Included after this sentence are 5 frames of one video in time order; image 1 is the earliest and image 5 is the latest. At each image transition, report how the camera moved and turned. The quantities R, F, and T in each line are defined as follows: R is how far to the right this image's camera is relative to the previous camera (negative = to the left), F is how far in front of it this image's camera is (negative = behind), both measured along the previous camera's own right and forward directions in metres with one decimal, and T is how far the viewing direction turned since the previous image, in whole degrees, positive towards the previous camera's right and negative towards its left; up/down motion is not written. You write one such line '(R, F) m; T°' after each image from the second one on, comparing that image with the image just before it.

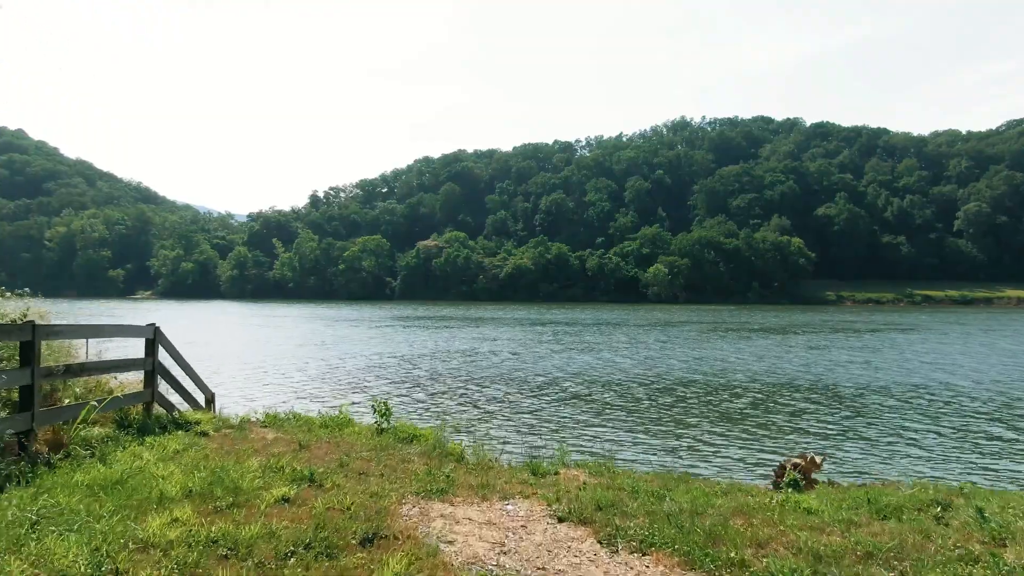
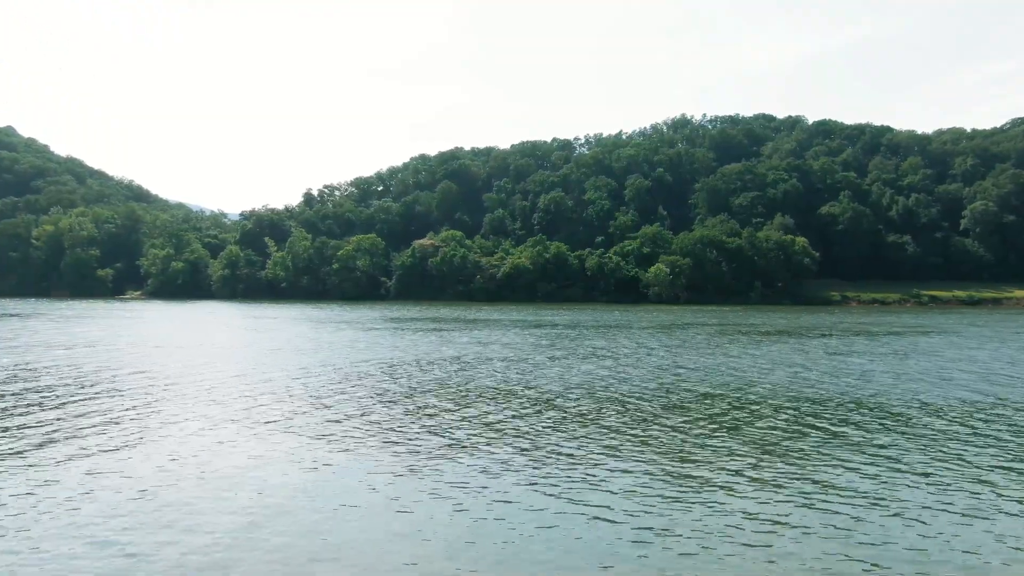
(+0.1, +2.6) m; 0°
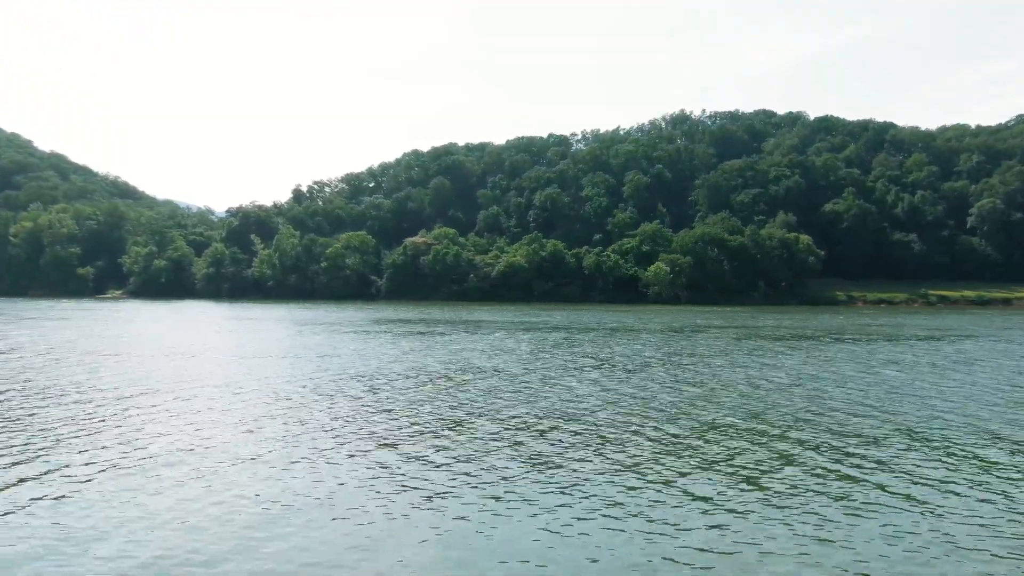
(+0.1, +3.7) m; 0°
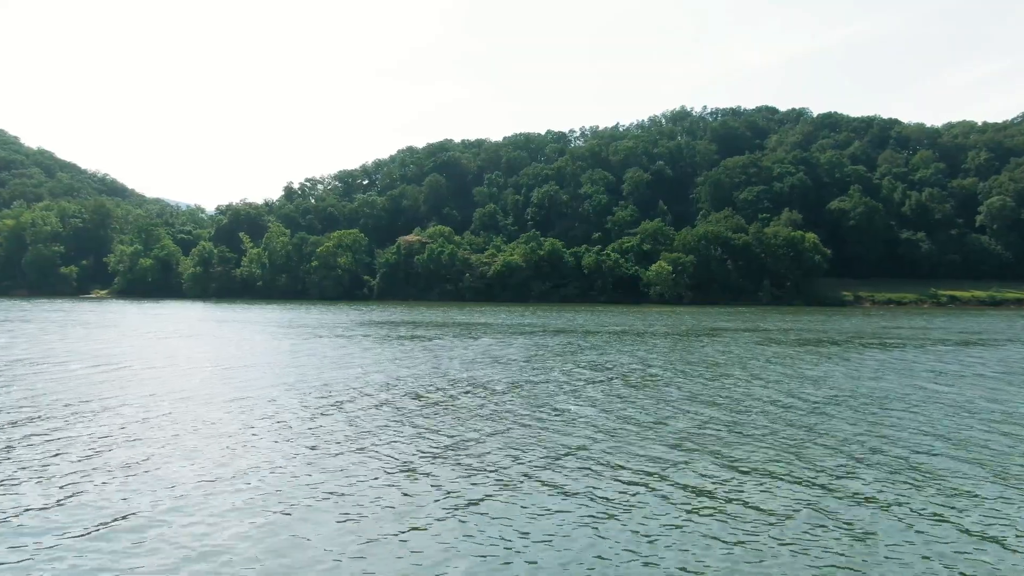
(+0.1, +3.4) m; 0°
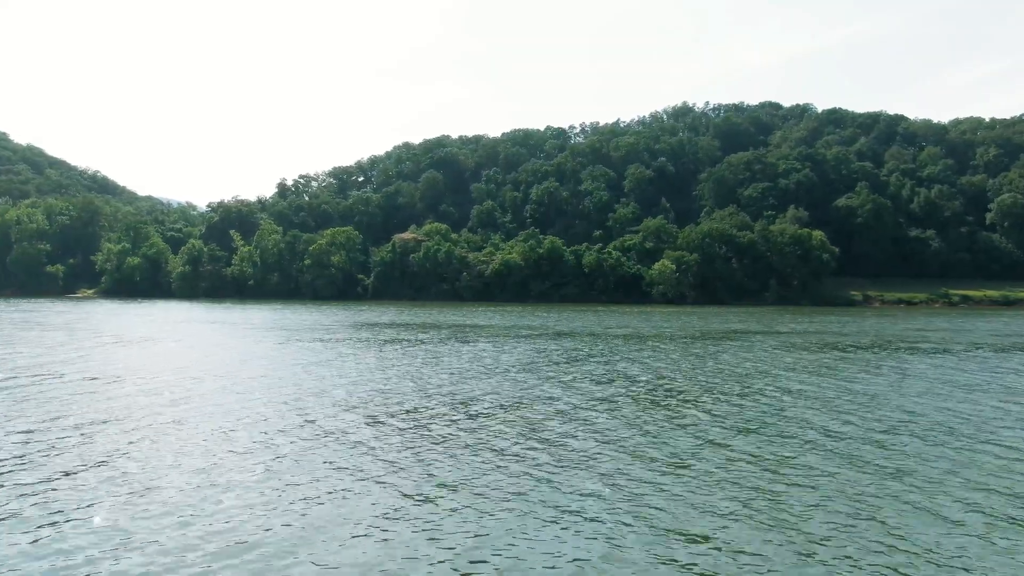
(+0.1, +3.0) m; 0°
